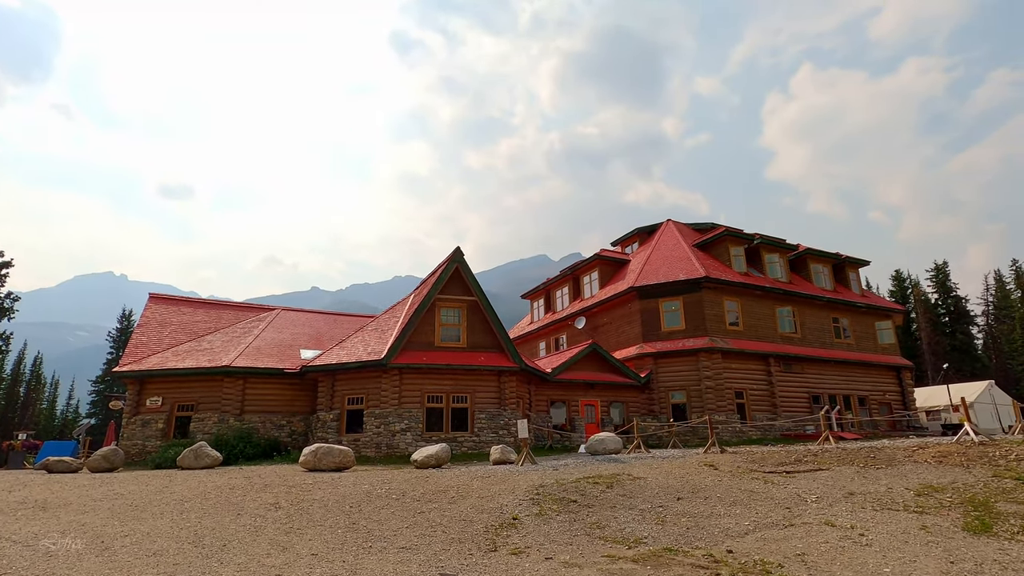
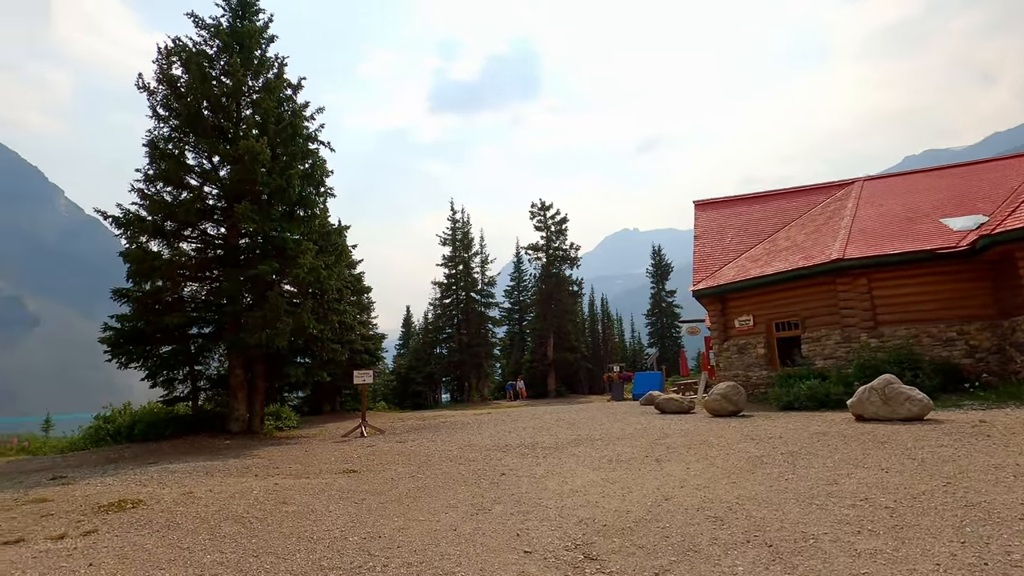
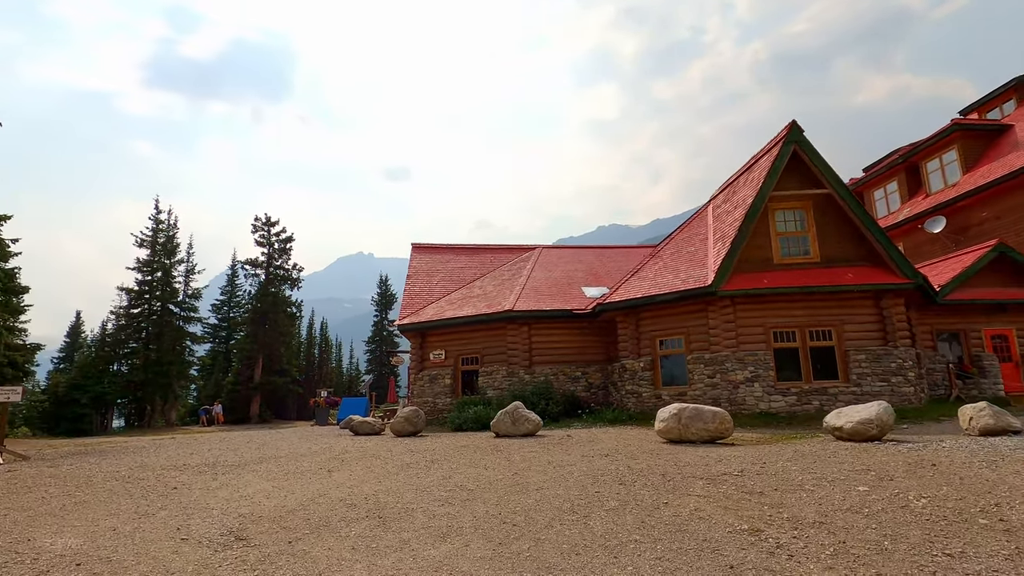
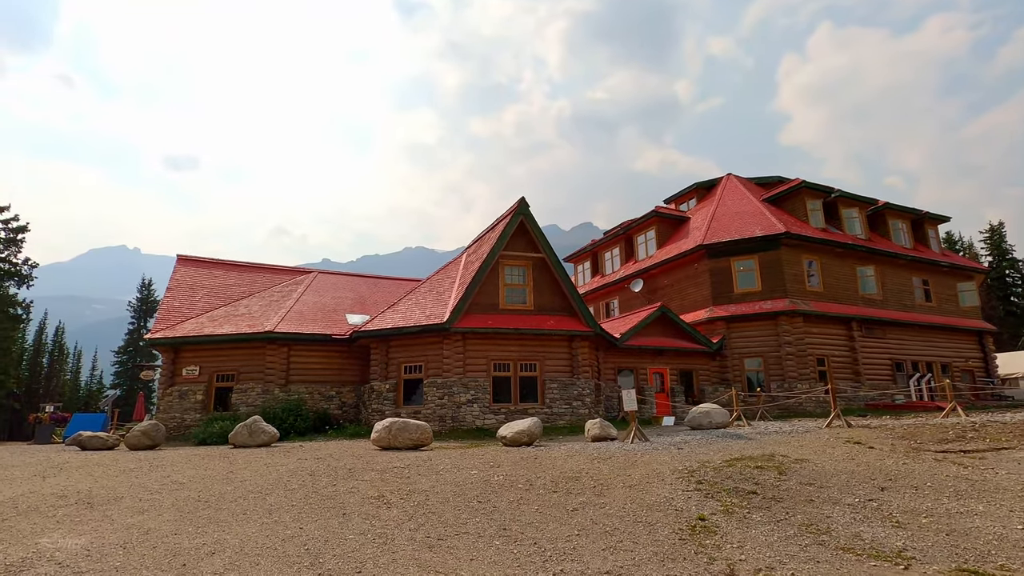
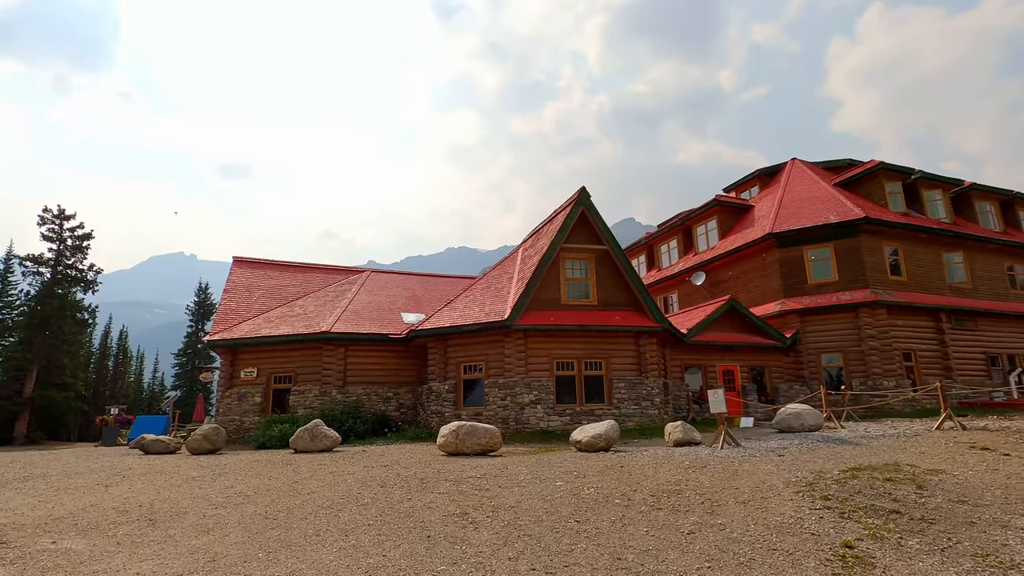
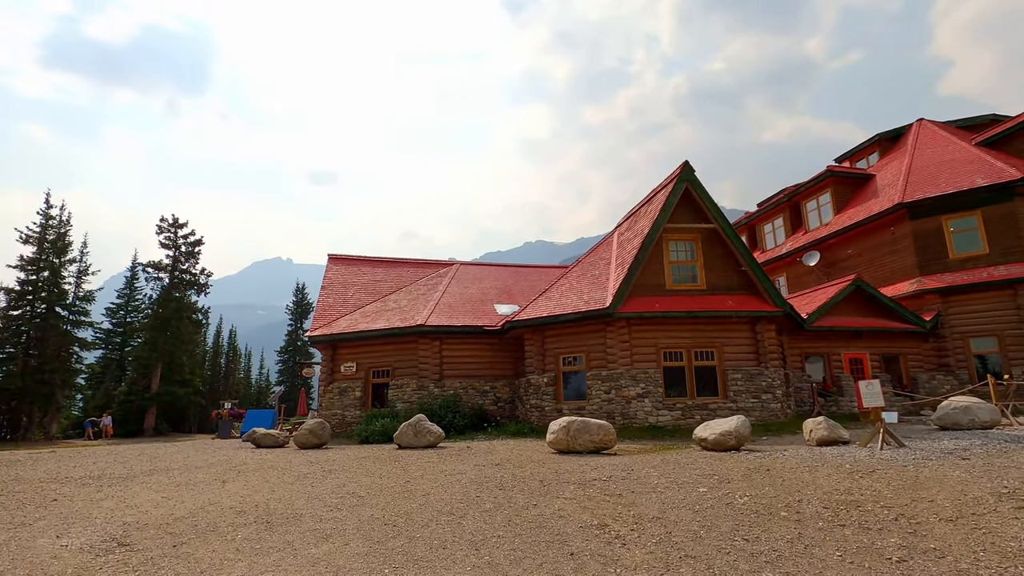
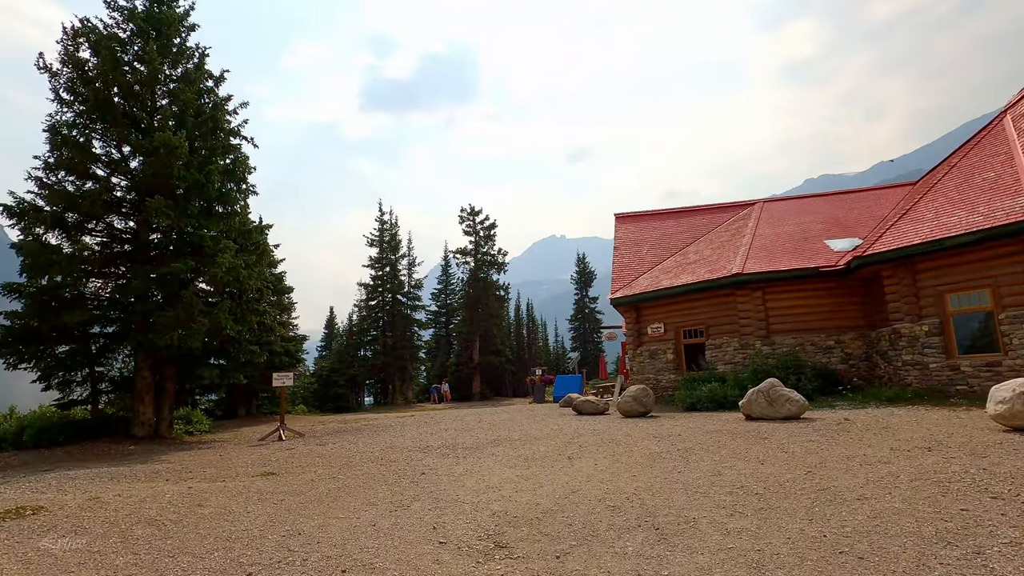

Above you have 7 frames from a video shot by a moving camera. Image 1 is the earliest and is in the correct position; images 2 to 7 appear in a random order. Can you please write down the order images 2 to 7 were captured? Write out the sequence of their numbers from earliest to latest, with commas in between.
4, 5, 6, 3, 7, 2
